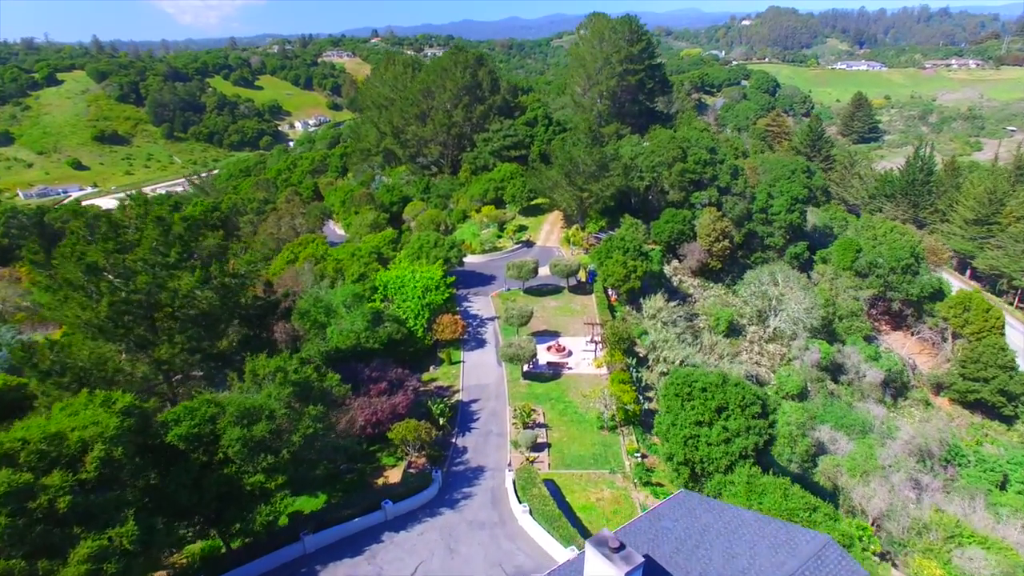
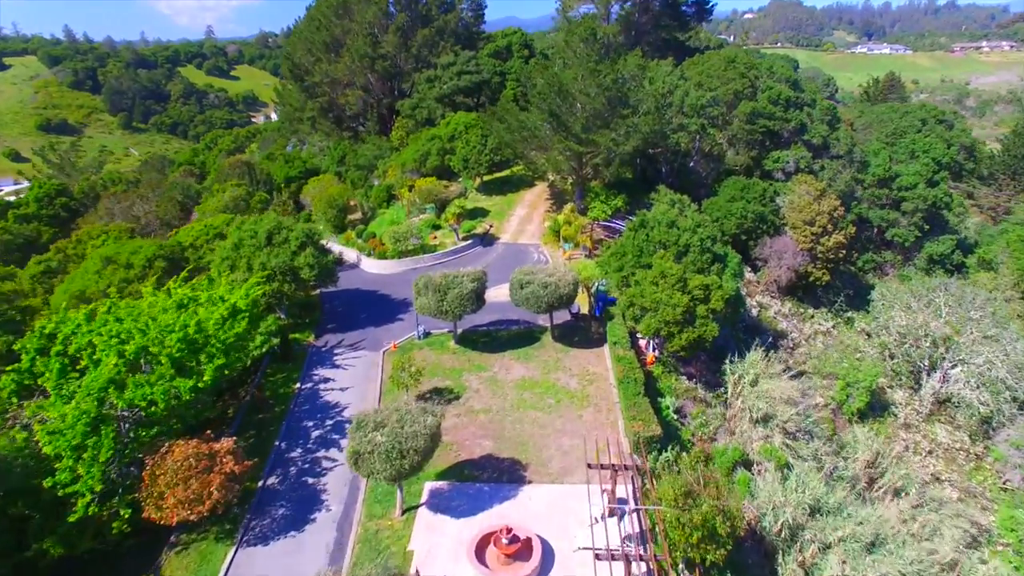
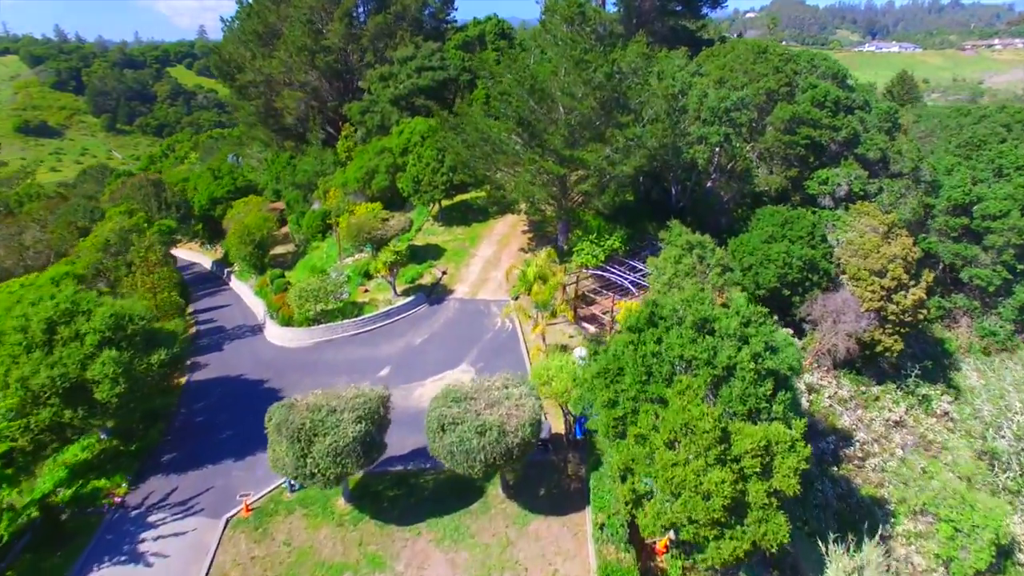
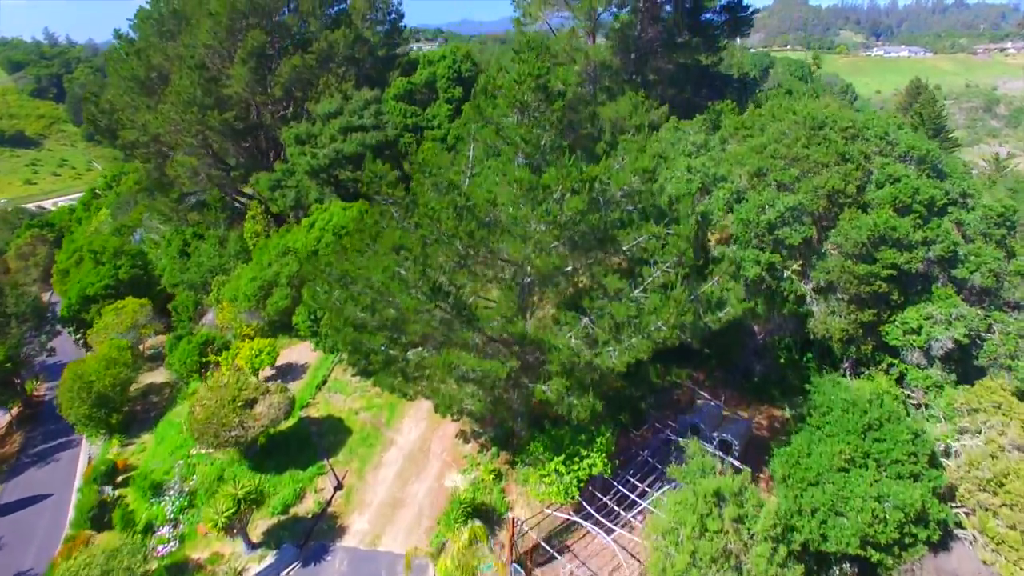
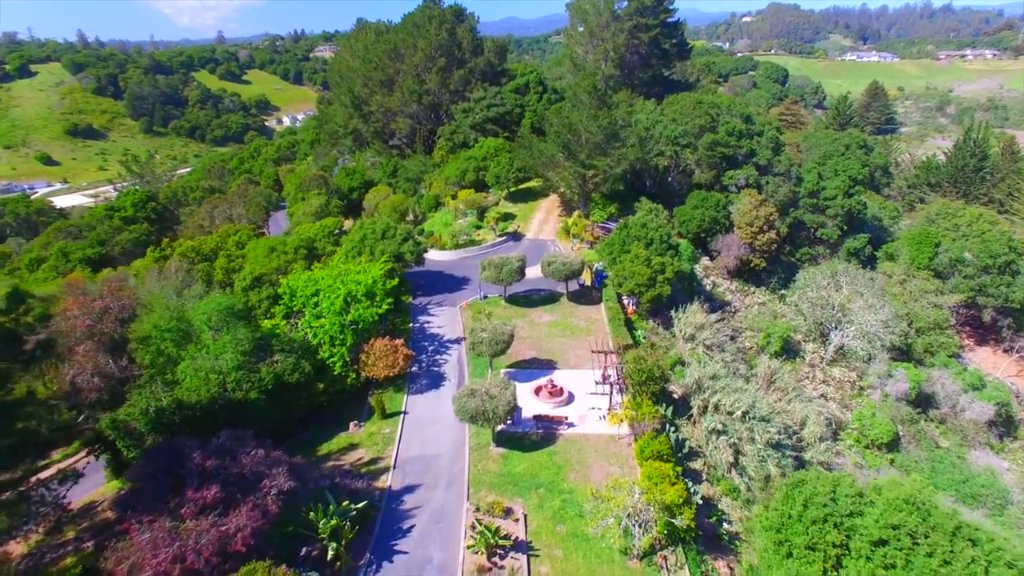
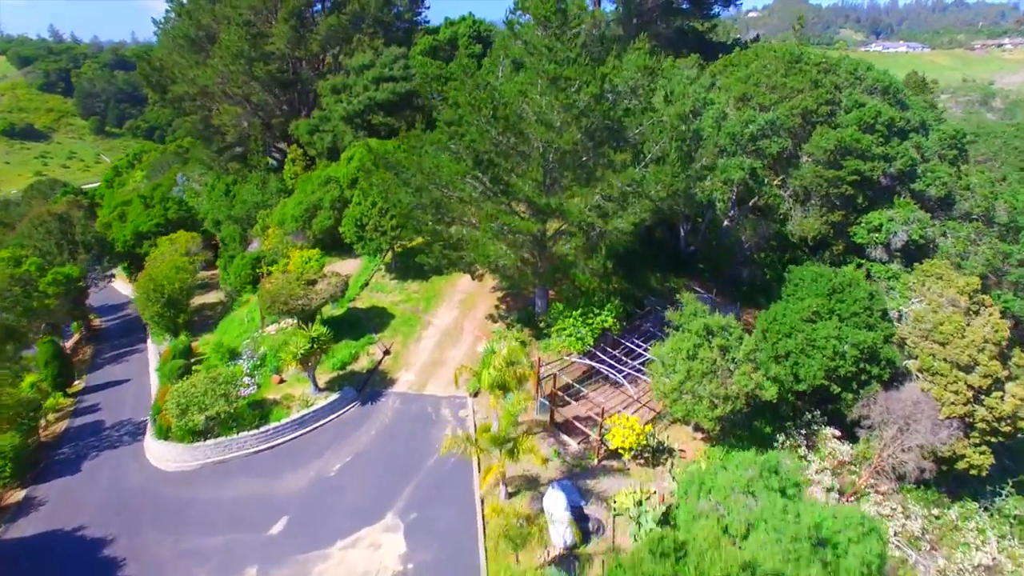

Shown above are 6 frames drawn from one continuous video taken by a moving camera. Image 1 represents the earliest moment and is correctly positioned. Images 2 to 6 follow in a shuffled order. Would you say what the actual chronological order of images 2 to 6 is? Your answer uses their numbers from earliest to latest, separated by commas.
5, 2, 3, 6, 4
